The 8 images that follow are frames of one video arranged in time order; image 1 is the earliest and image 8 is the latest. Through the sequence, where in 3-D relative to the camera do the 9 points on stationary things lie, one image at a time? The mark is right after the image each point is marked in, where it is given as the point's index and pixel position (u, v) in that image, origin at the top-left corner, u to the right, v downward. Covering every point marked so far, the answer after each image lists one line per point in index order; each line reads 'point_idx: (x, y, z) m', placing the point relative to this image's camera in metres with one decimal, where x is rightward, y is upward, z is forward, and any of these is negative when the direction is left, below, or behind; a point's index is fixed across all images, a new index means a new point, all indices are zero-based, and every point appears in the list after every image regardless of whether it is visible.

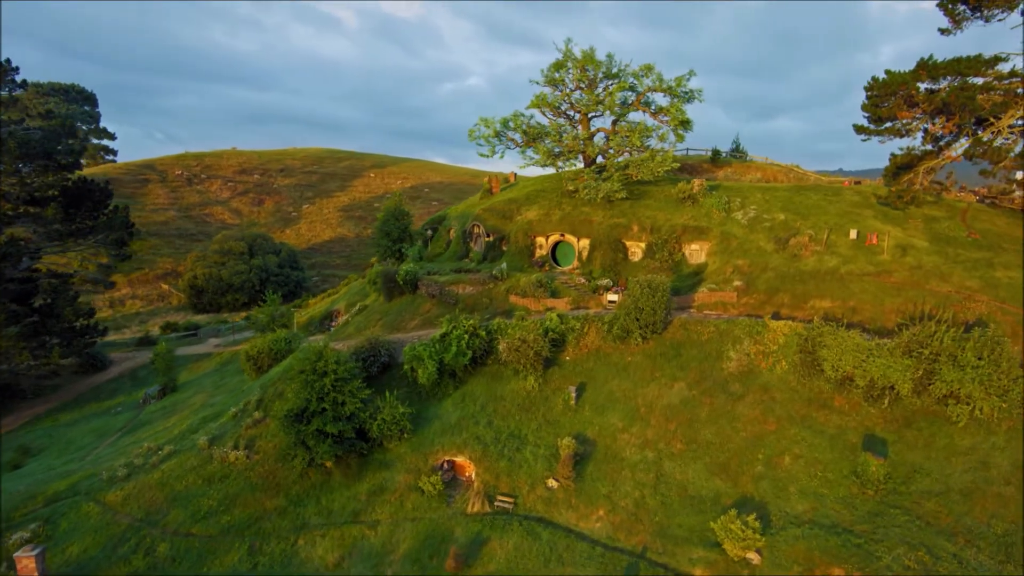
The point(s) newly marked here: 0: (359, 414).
0: (-5.3, -4.4, +19.7) m
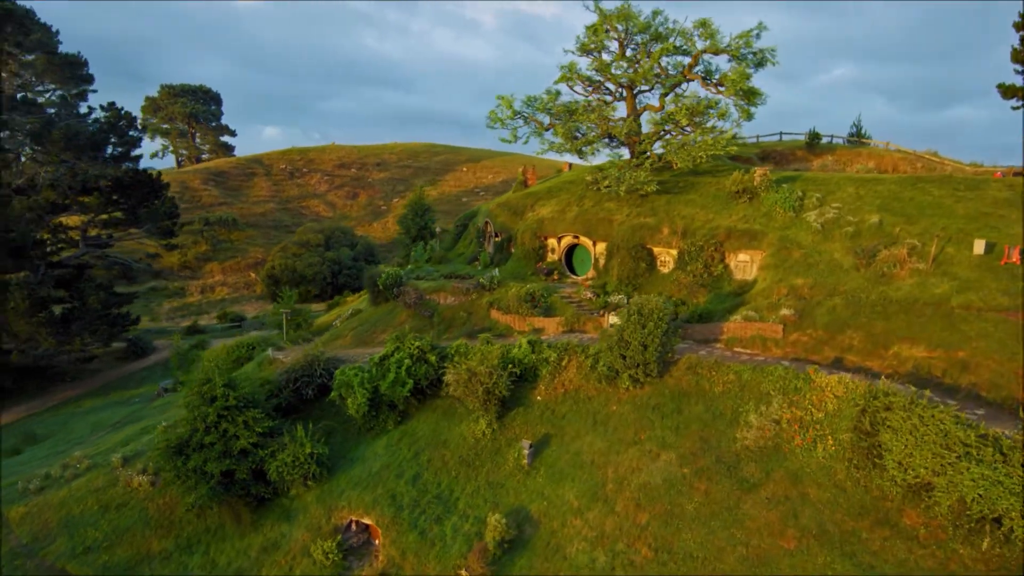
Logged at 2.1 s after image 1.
0: (-7.2, -4.6, +16.1) m
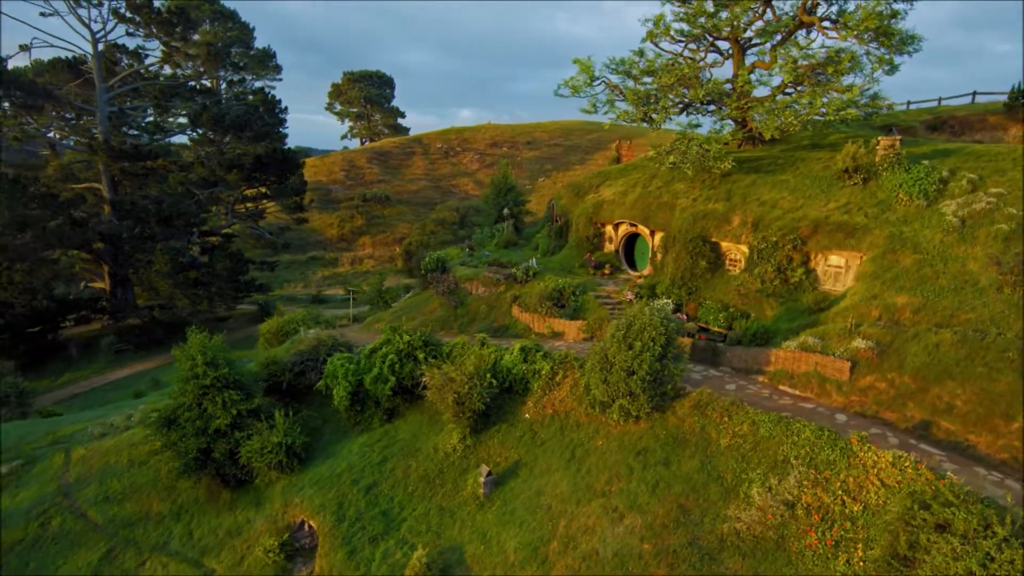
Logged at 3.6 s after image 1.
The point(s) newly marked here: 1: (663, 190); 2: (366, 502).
0: (-7.7, -4.0, +15.8) m
1: (+5.0, +3.2, +18.9) m
2: (-3.5, -5.2, +14.0) m
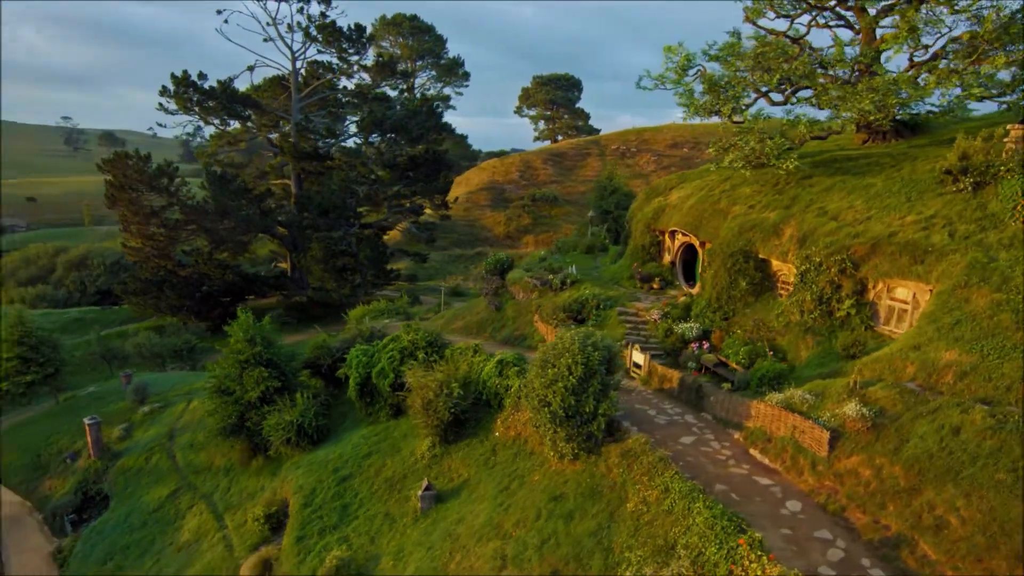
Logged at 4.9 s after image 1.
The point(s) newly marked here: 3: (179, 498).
0: (-7.6, -3.5, +17.4) m
1: (+6.0, +2.6, +15.8) m
2: (-4.4, -5.1, +14.3) m
3: (-10.7, -6.7, +18.4) m
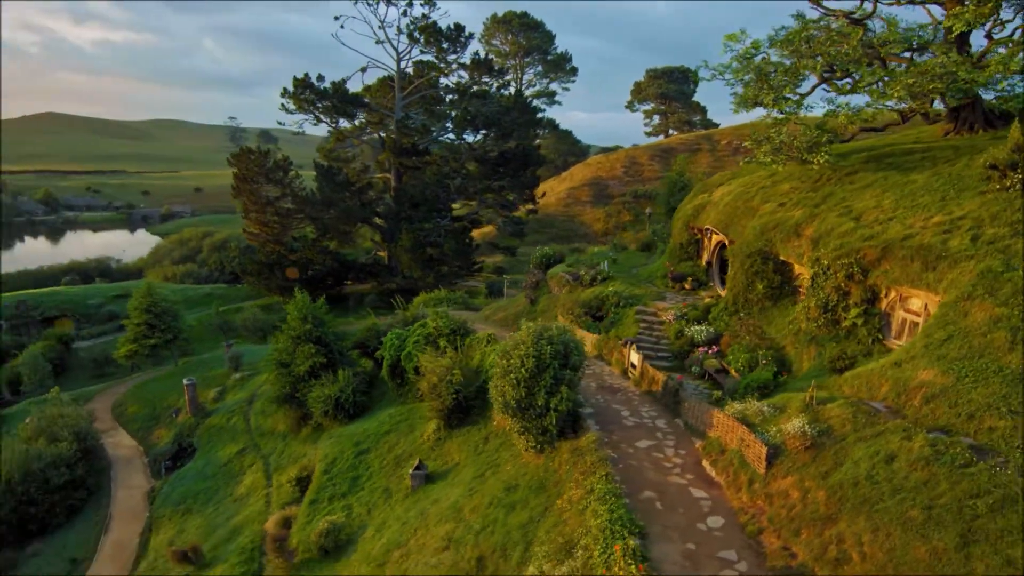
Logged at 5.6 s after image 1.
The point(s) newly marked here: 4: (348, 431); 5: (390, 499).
0: (-6.7, -3.0, +19.0) m
1: (+6.5, +2.5, +14.7) m
2: (-4.3, -4.7, +15.3) m
3: (-9.7, -6.0, +20.7) m
4: (-4.9, -4.3, +17.2) m
5: (-2.8, -4.9, +13.1) m
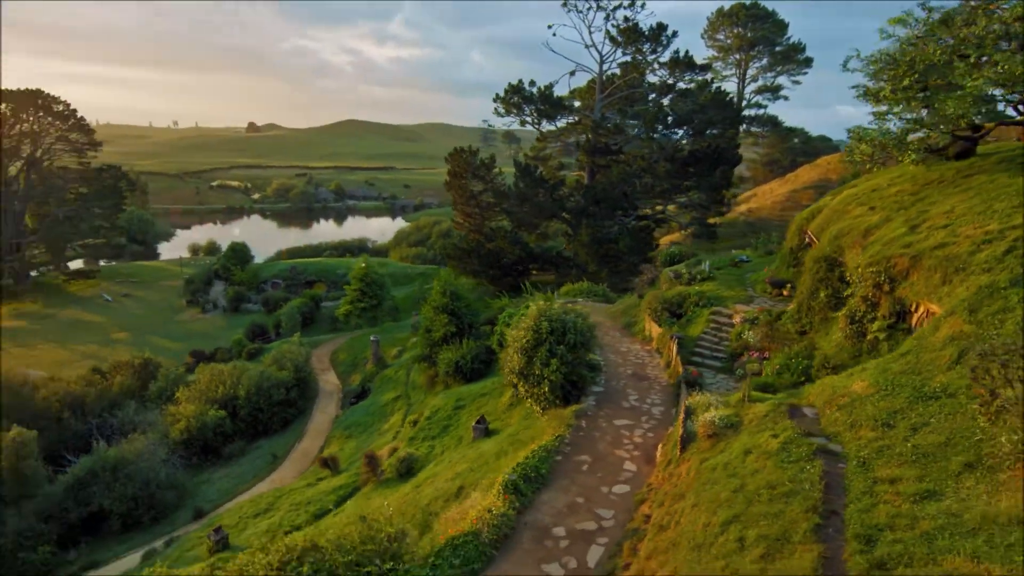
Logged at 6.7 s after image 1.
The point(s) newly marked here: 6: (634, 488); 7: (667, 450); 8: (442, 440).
0: (-2.7, -2.2, +22.3) m
1: (+8.3, +2.2, +13.2) m
2: (-2.0, -4.0, +18.0) m
3: (-5.0, -5.0, +25.1) m
4: (-1.9, -3.6, +20.0) m
5: (-1.5, -4.3, +15.5) m
6: (+1.7, -2.8, +8.1) m
7: (+2.4, -2.4, +8.5) m
8: (-2.1, -4.4, +16.6) m
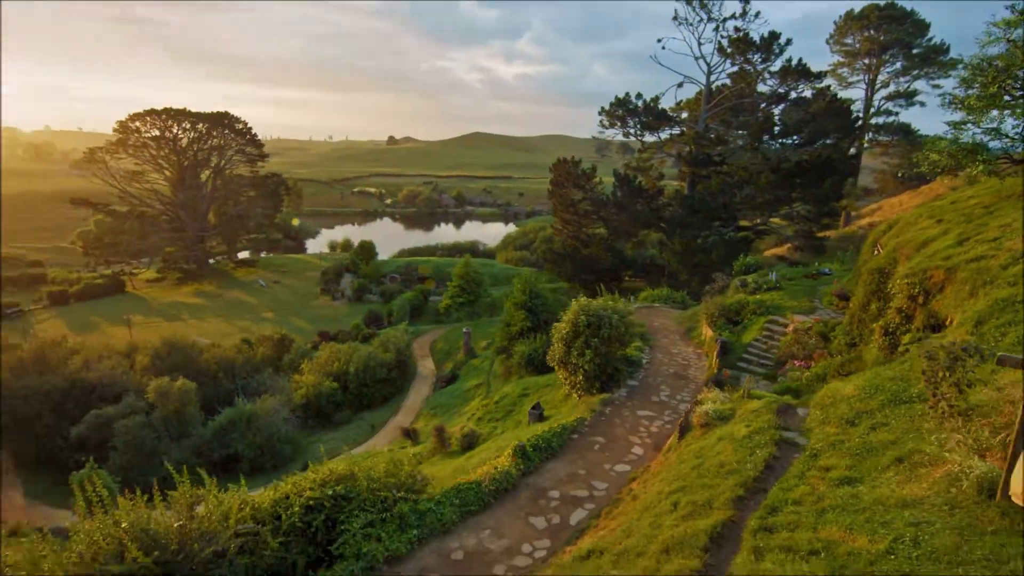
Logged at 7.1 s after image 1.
0: (+0.2, -2.0, +23.5) m
1: (+9.6, +1.8, +12.6) m
2: (0.0, -3.8, +19.2) m
3: (-1.8, -4.6, +26.7) m
4: (+0.5, -3.4, +21.1) m
5: (0.0, -4.1, +16.6) m
6: (+1.9, -2.8, +8.7) m
7: (+2.6, -2.4, +9.0) m
8: (-0.4, -4.2, +17.8) m
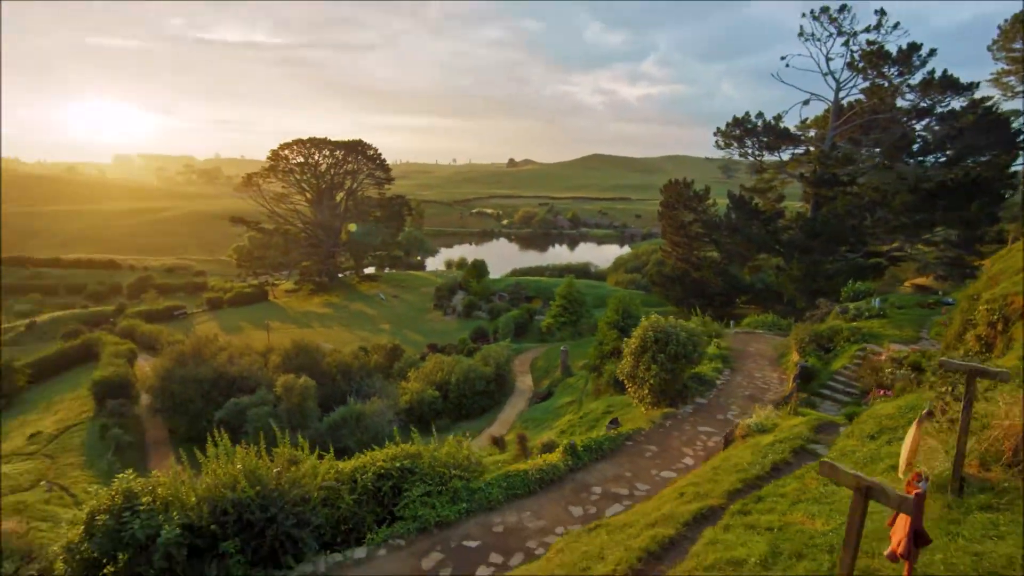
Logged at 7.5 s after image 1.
0: (+3.9, -2.7, +24.0) m
1: (+11.2, +1.1, +11.6) m
2: (+2.8, -4.4, +19.8) m
3: (+2.4, -5.5, +27.4) m
4: (+3.6, -4.1, +21.5) m
5: (+2.3, -4.6, +17.2) m
6: (+2.7, -3.0, +9.1) m
7: (+3.4, -2.7, +9.3) m
8: (+2.1, -4.7, +18.5) m
